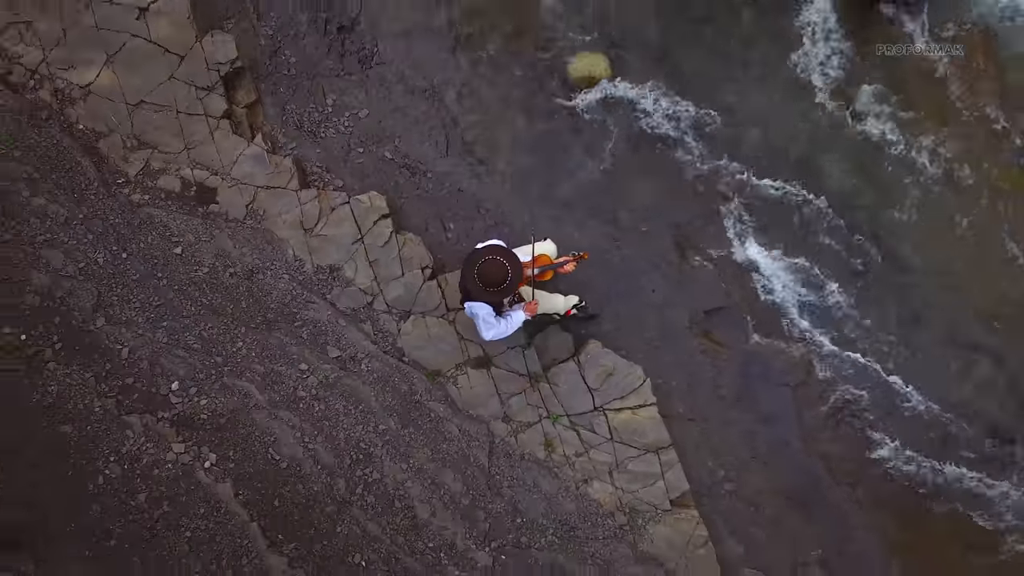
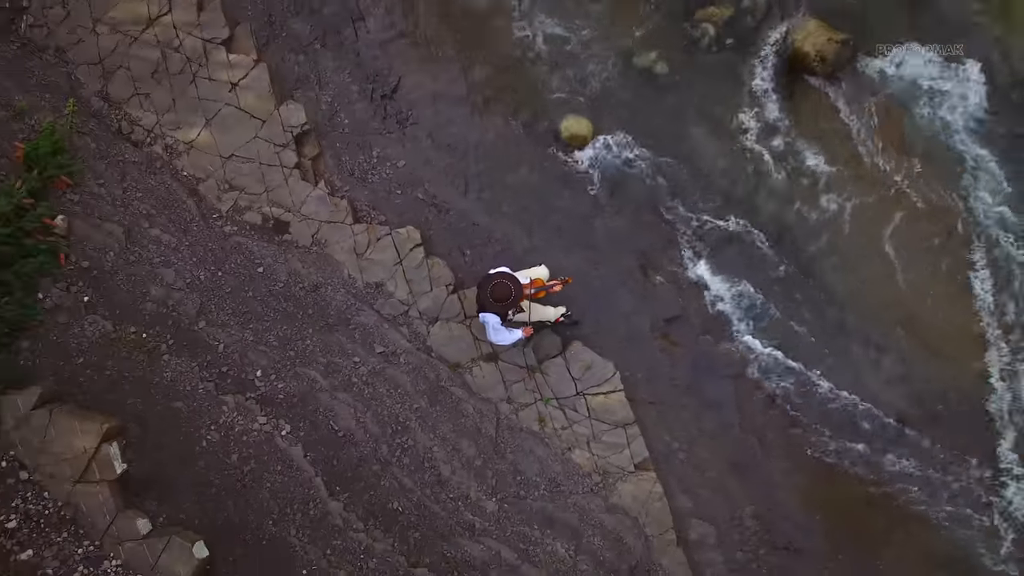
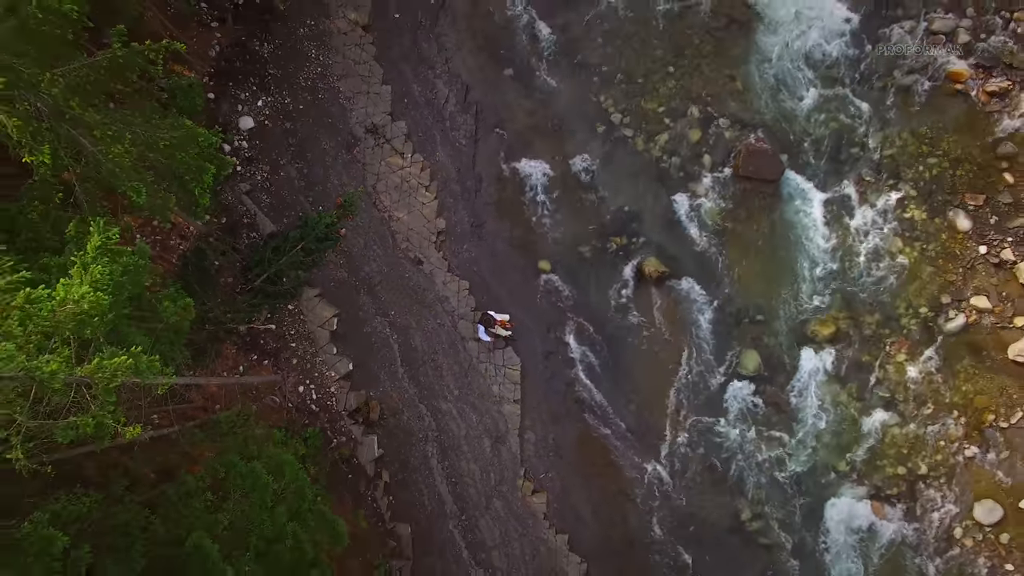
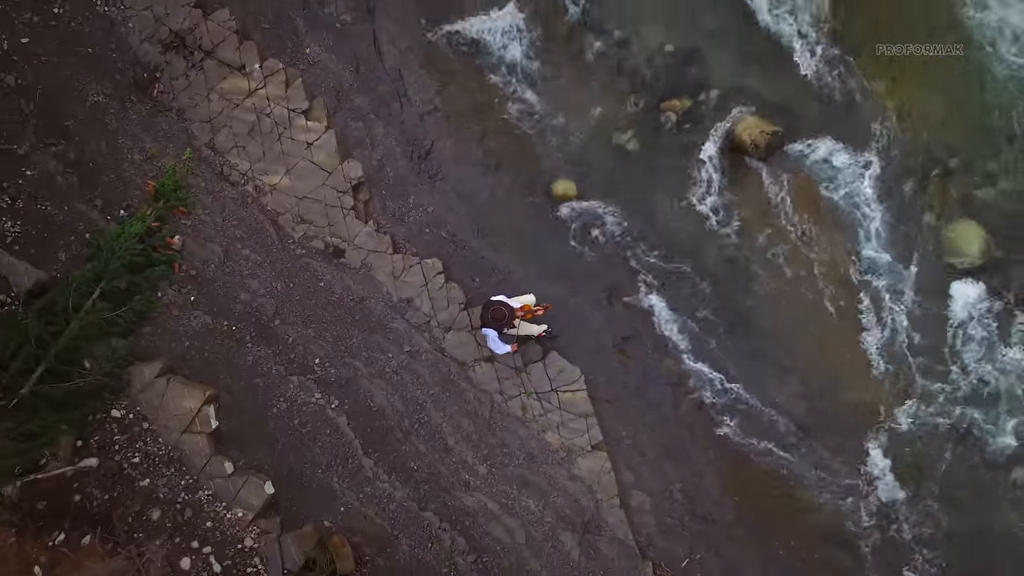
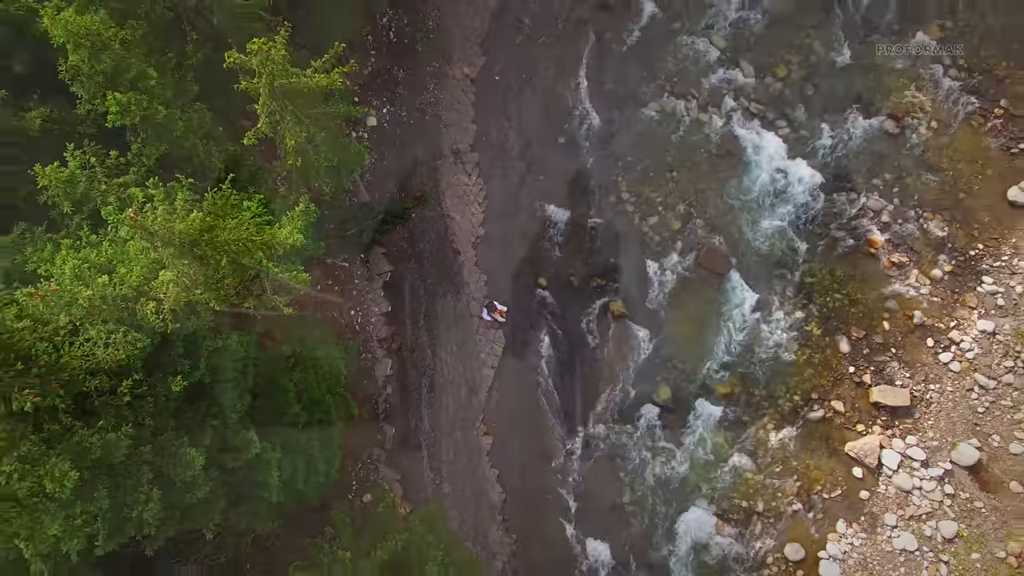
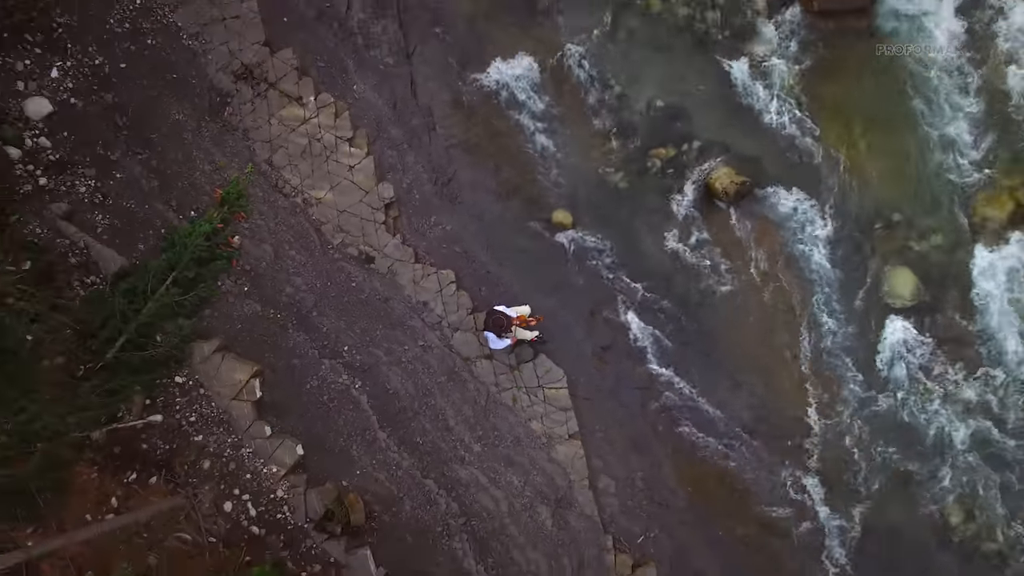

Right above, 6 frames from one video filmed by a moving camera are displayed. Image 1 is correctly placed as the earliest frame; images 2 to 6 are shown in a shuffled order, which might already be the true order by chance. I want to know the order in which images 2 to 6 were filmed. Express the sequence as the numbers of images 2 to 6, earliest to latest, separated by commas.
2, 4, 6, 3, 5
